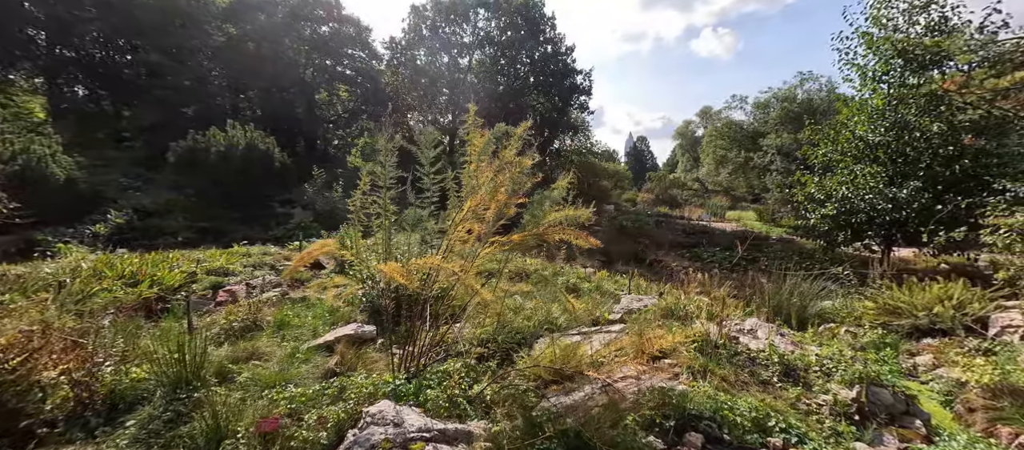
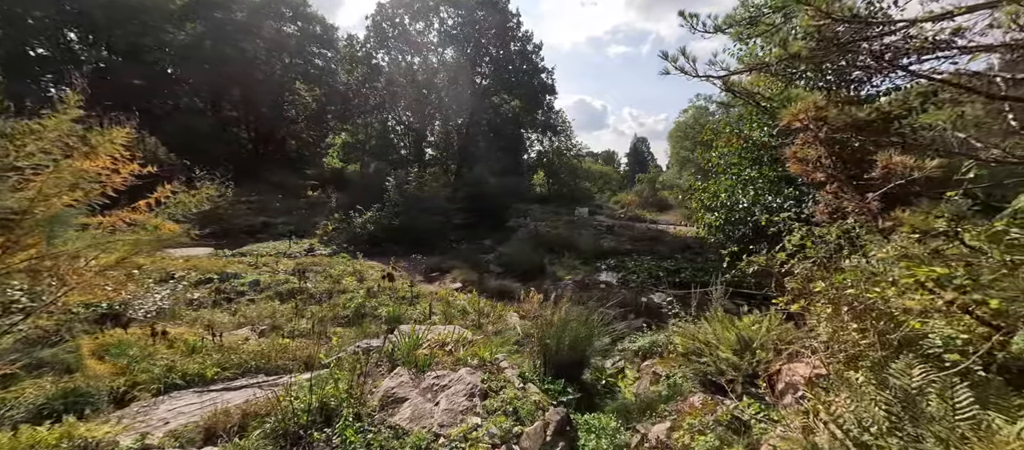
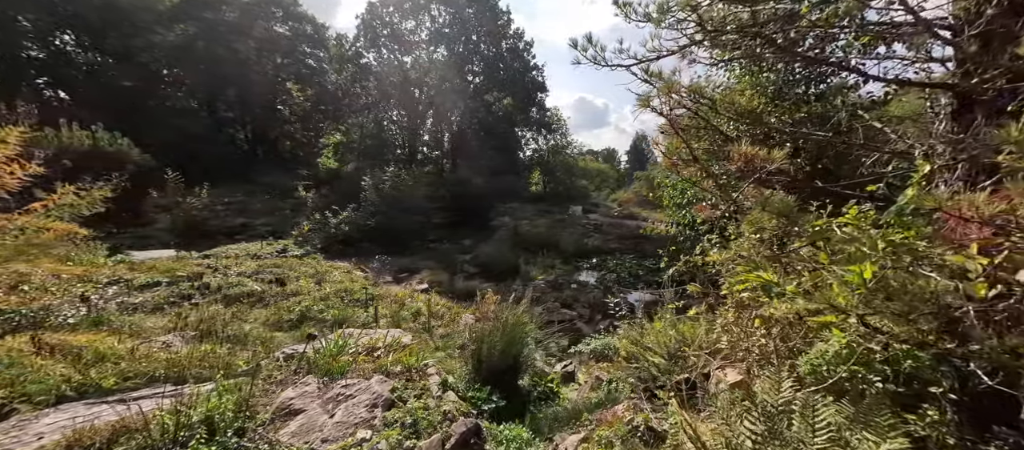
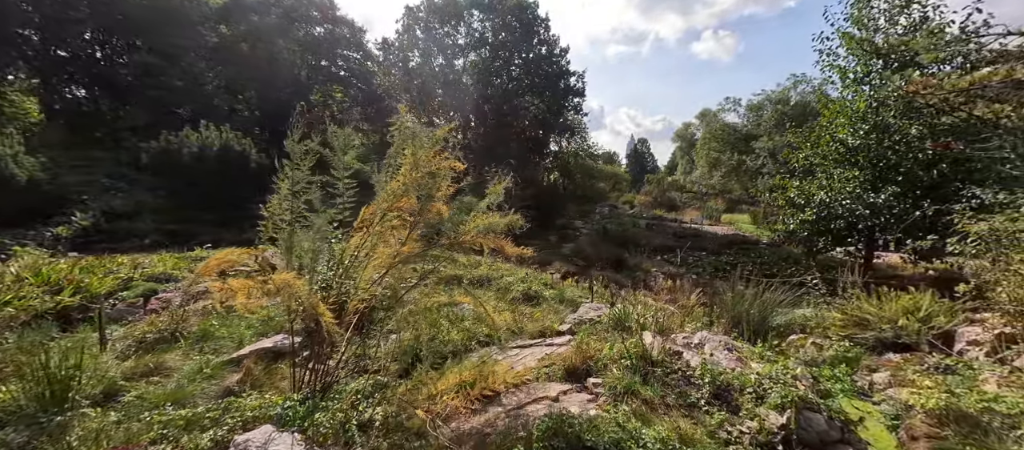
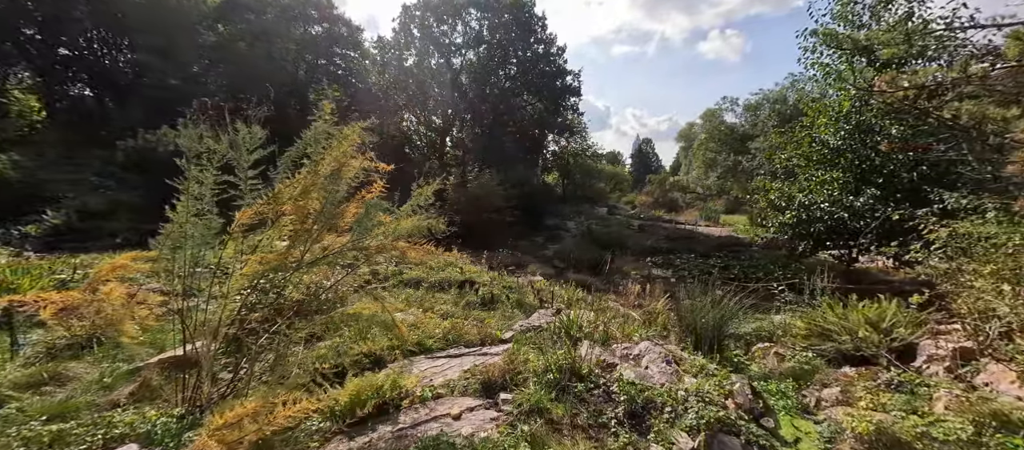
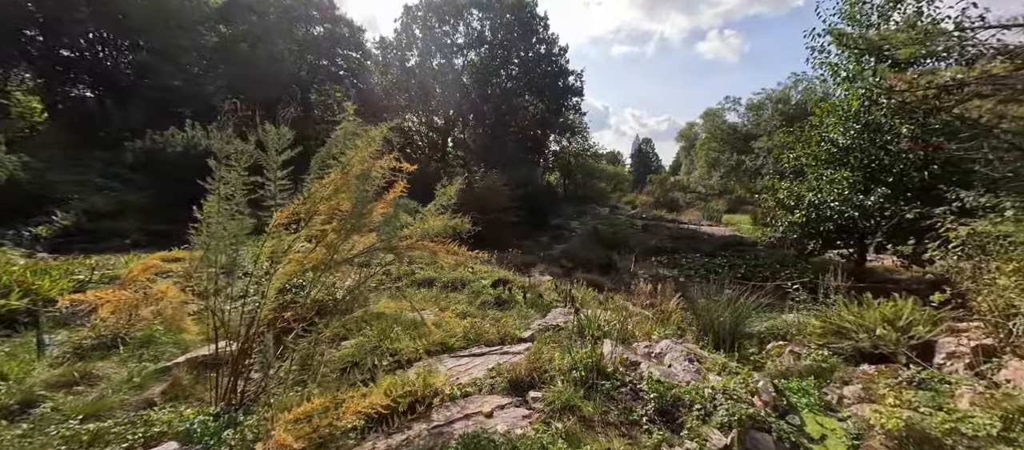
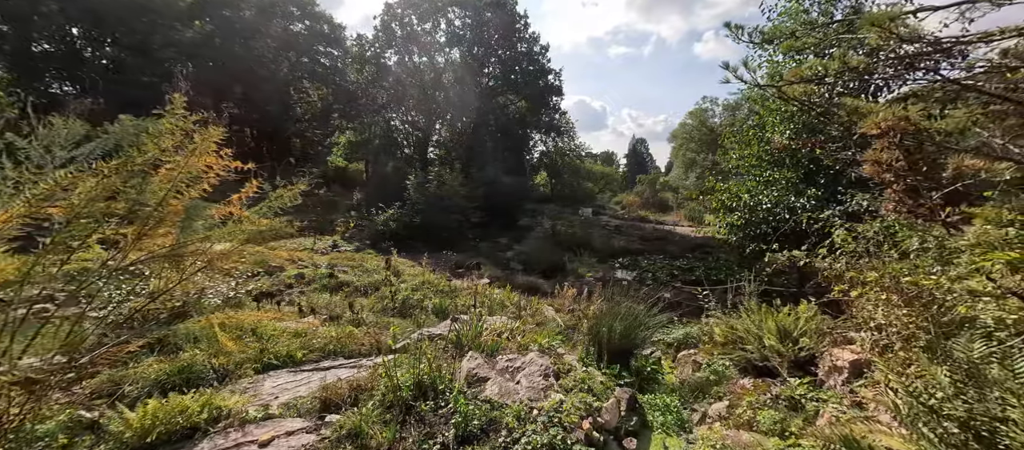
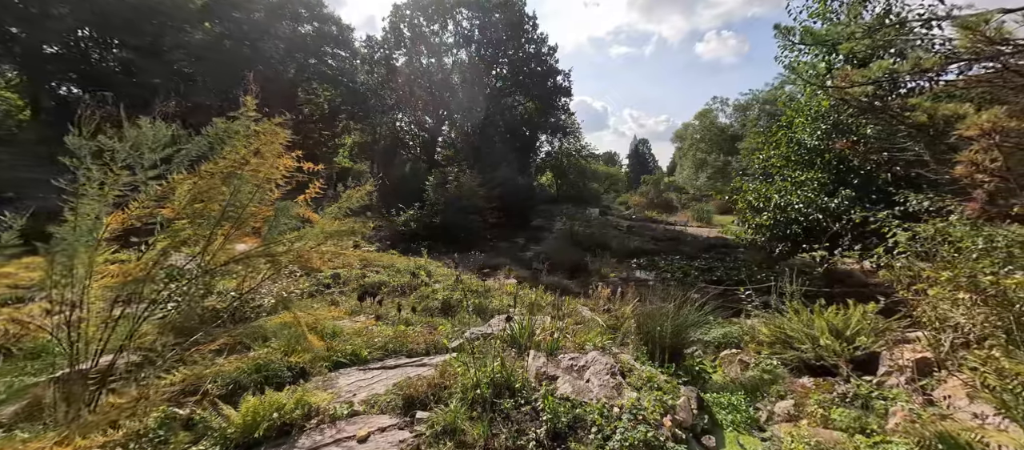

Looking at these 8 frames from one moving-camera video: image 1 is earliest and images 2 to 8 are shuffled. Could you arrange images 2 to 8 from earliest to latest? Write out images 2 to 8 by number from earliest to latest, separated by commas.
4, 6, 5, 8, 7, 2, 3
